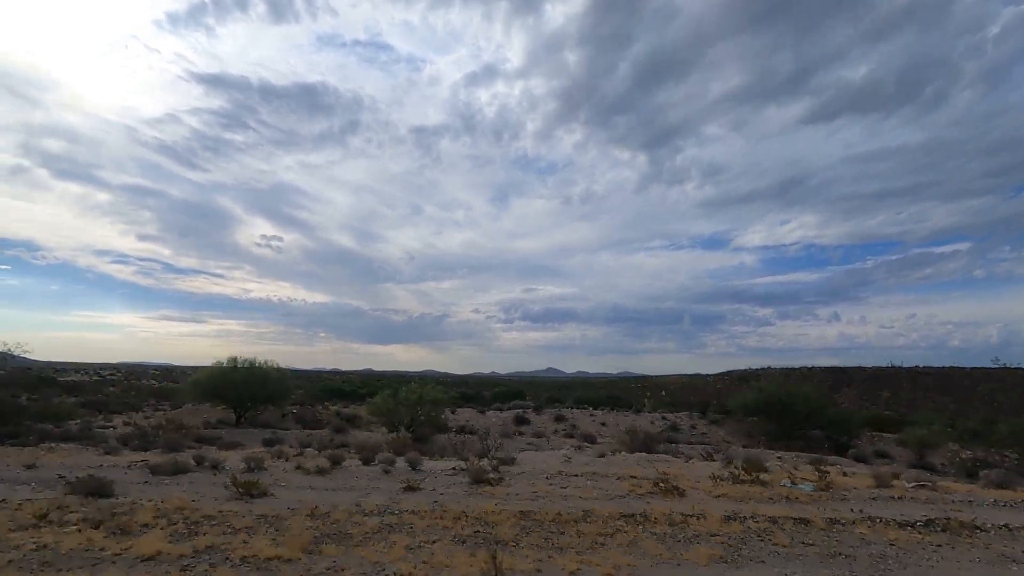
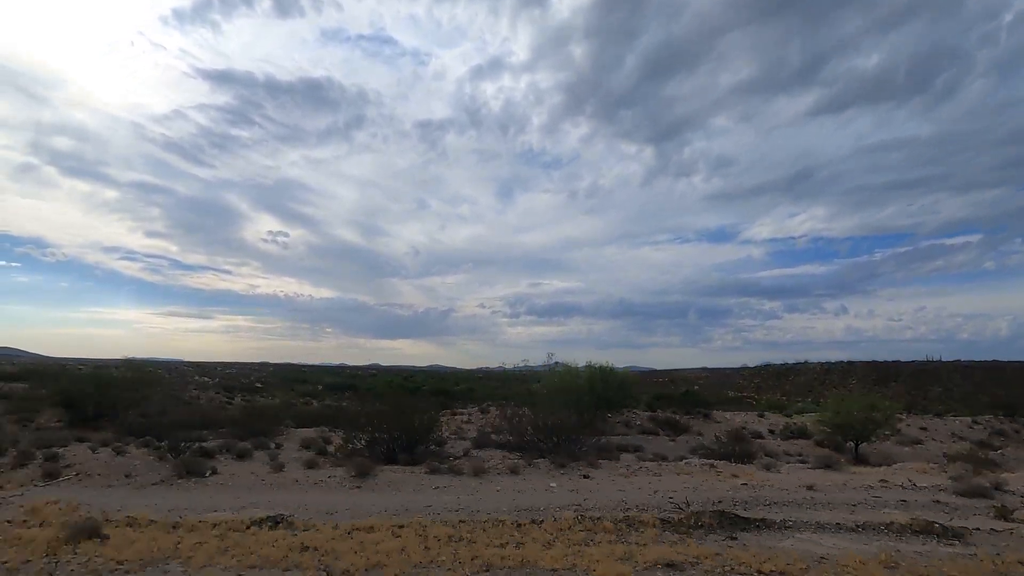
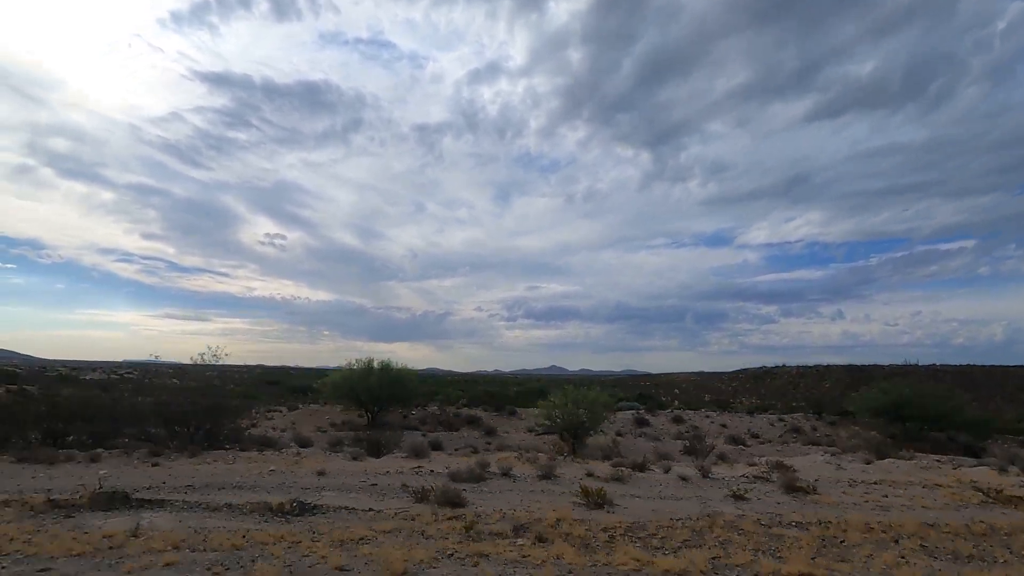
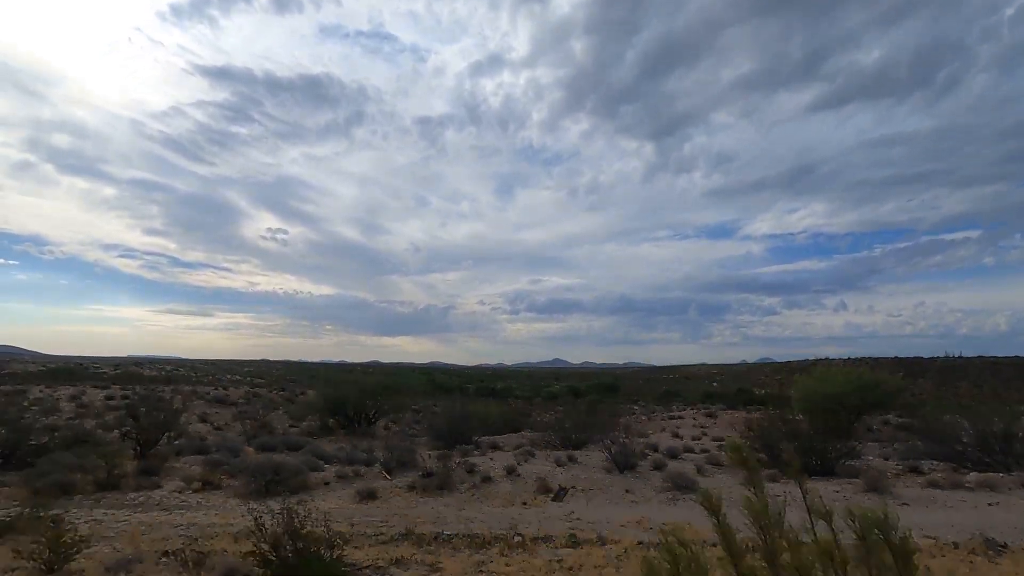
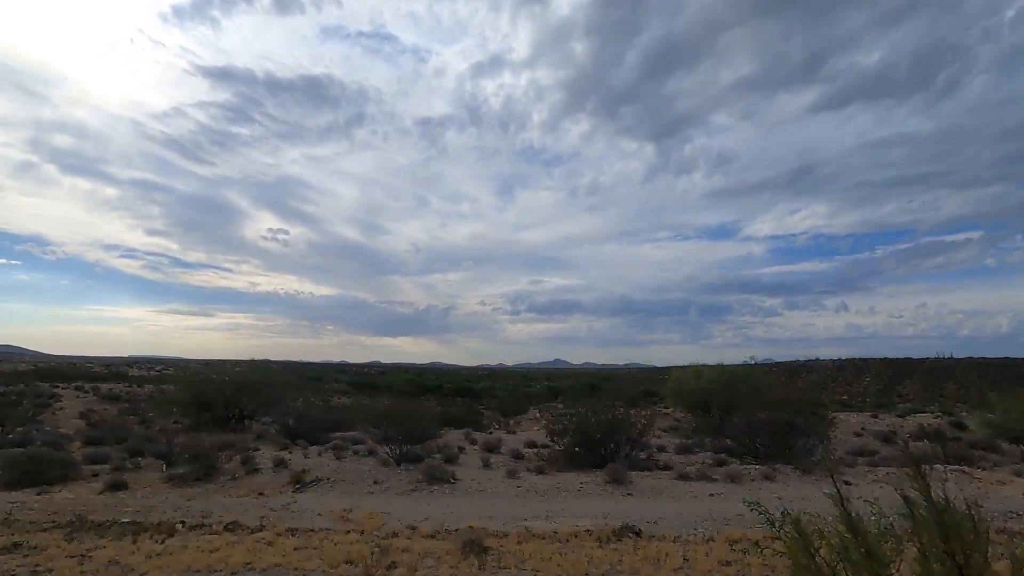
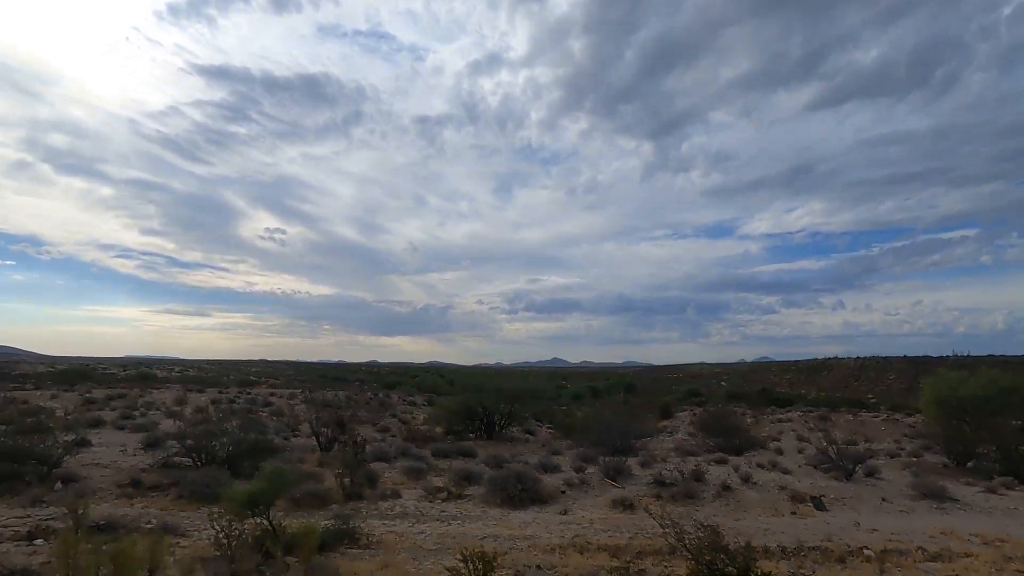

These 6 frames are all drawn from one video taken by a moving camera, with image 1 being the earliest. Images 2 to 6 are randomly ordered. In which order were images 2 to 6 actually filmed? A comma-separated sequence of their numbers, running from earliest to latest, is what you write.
3, 2, 5, 4, 6
